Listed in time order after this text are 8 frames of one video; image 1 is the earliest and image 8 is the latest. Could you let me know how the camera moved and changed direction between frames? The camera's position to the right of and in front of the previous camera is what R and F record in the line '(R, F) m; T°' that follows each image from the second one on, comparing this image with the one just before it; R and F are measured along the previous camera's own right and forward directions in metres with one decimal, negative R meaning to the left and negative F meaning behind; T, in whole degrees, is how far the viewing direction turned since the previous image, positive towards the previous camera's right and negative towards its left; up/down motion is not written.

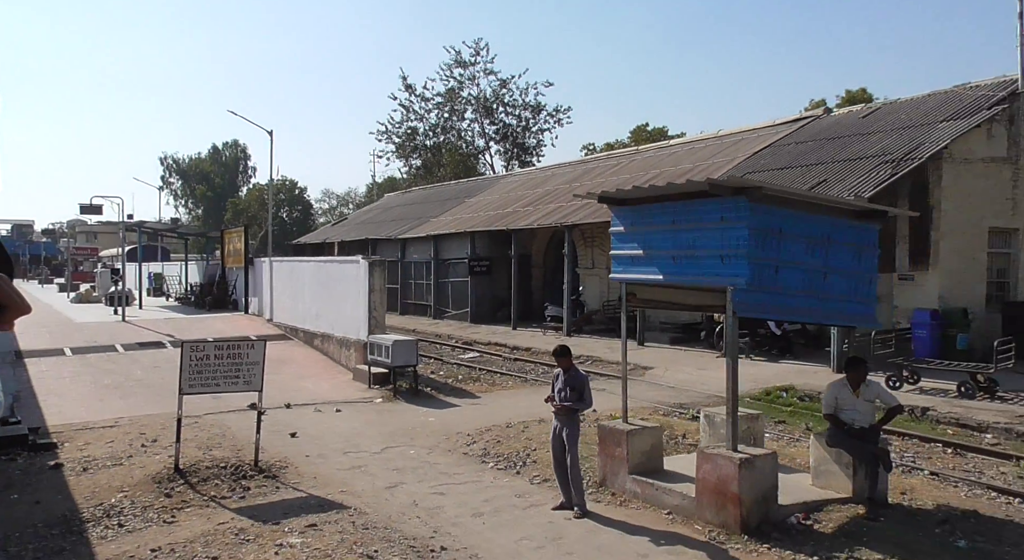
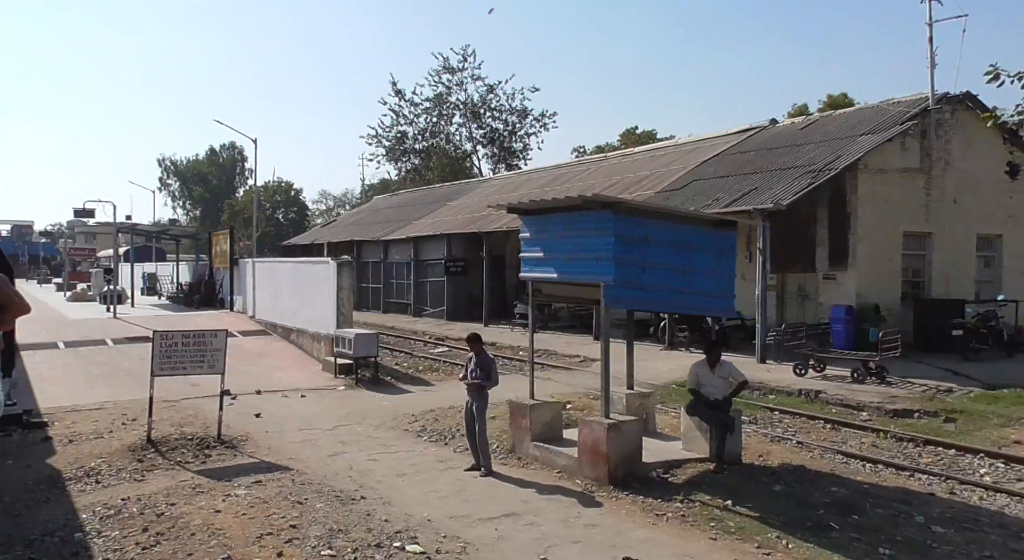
(+1.1, -1.5) m; 0°
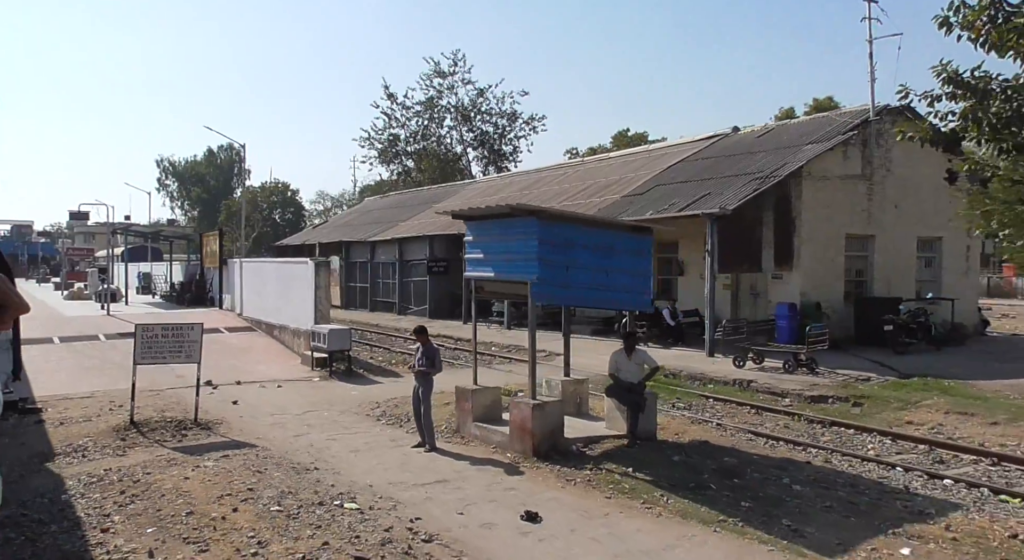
(+0.9, -1.2) m; 0°
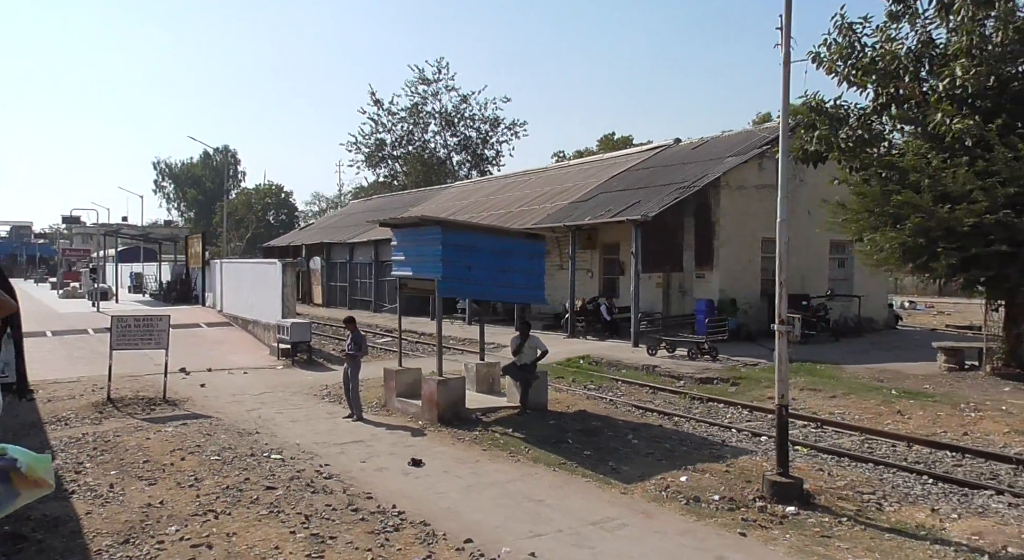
(+1.5, -2.1) m; 0°
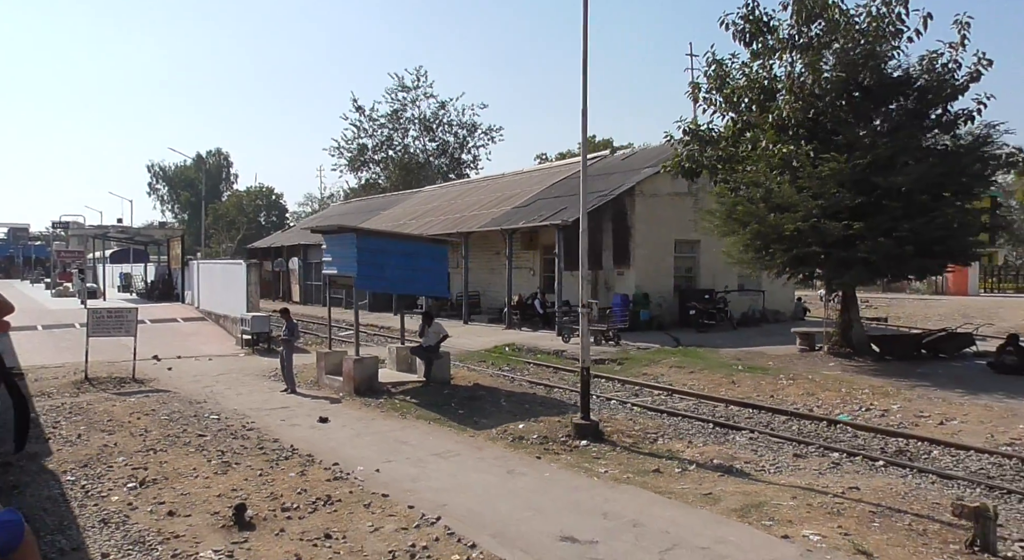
(+1.9, -2.6) m; 0°
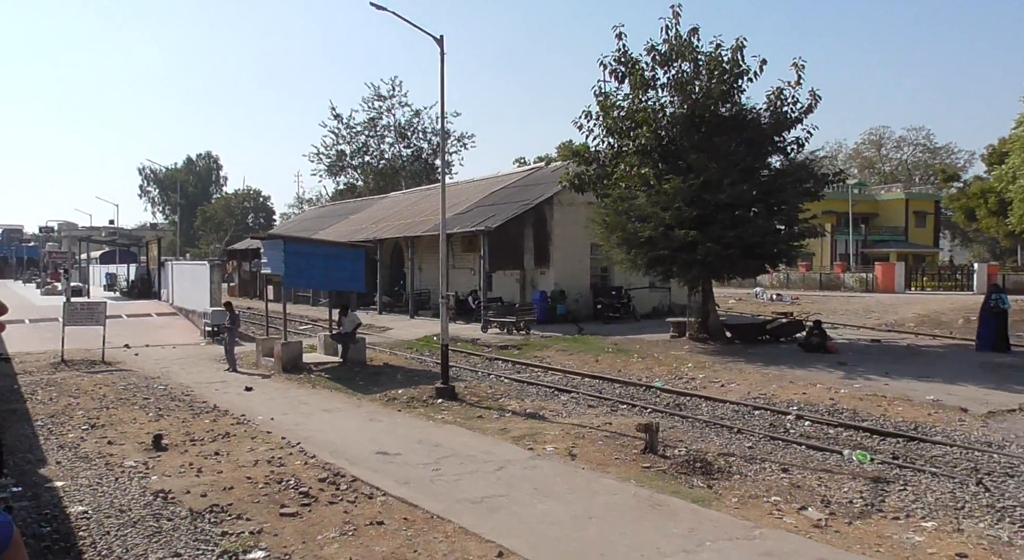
(+2.2, -3.0) m; 0°
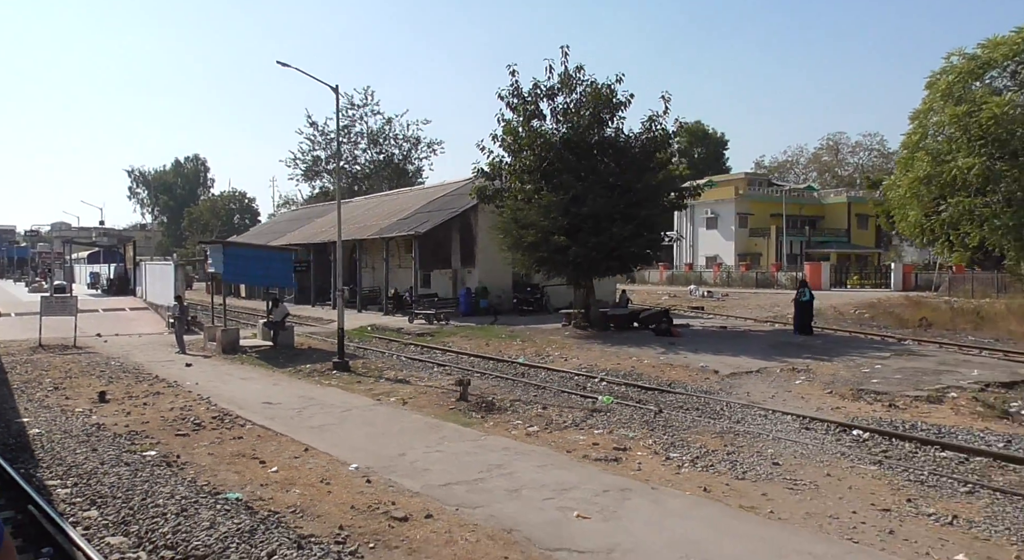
(+2.5, -3.4) m; +1°
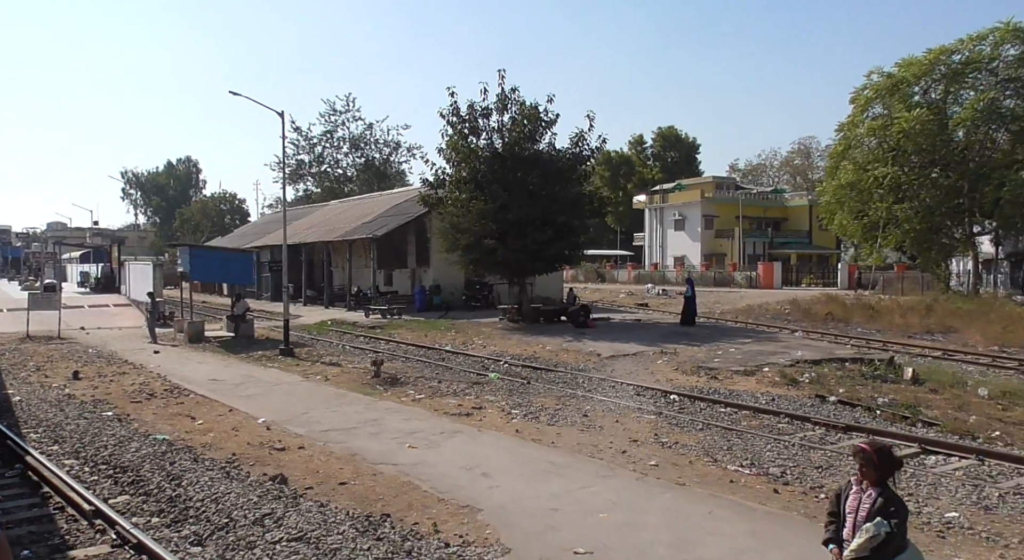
(+1.9, -2.5) m; 0°
